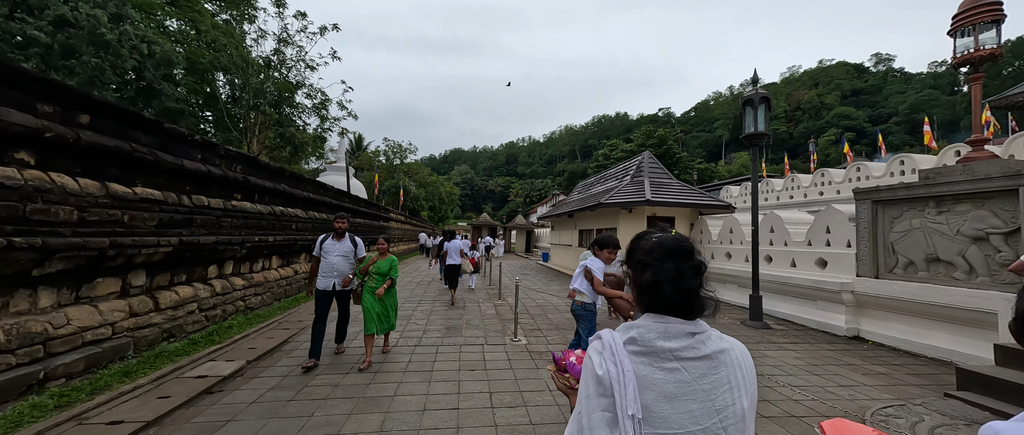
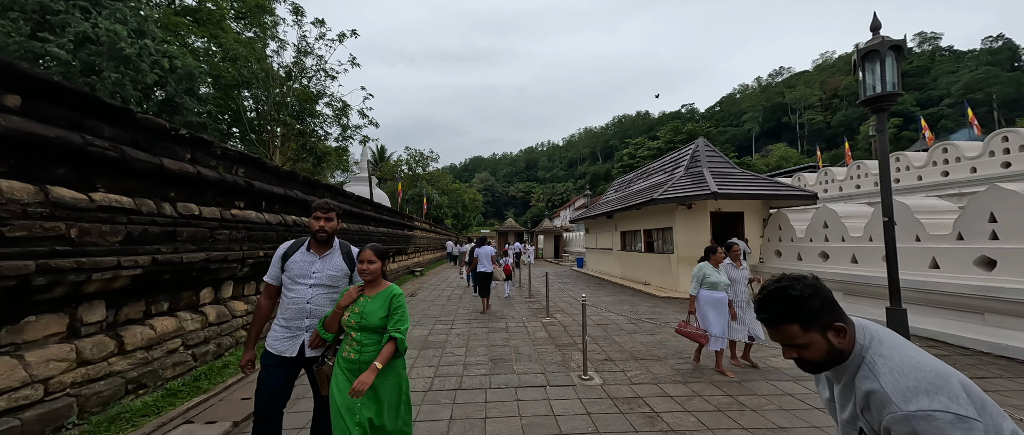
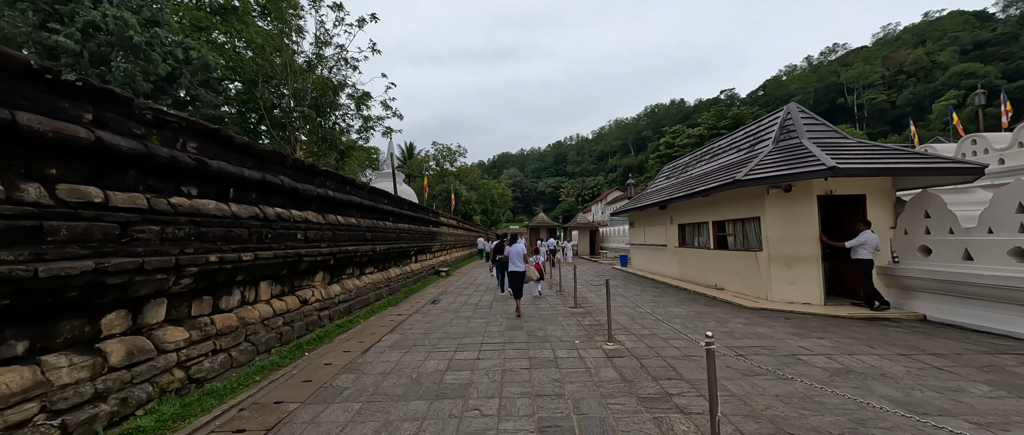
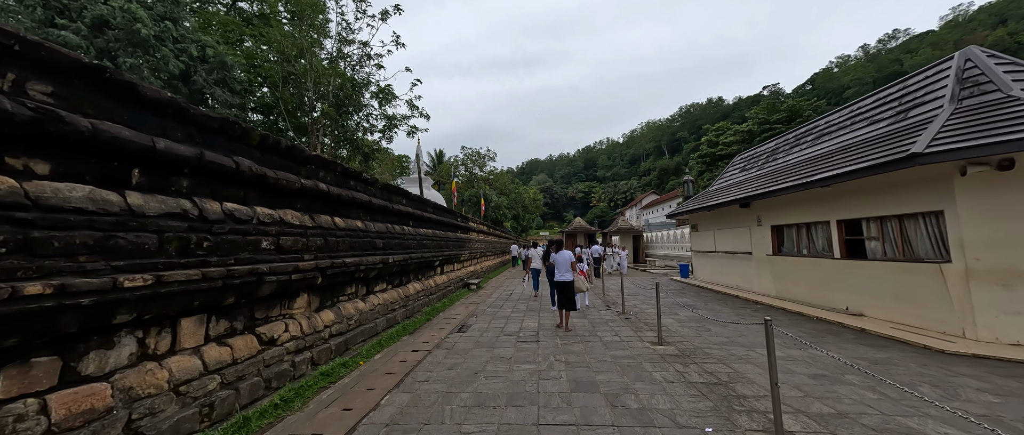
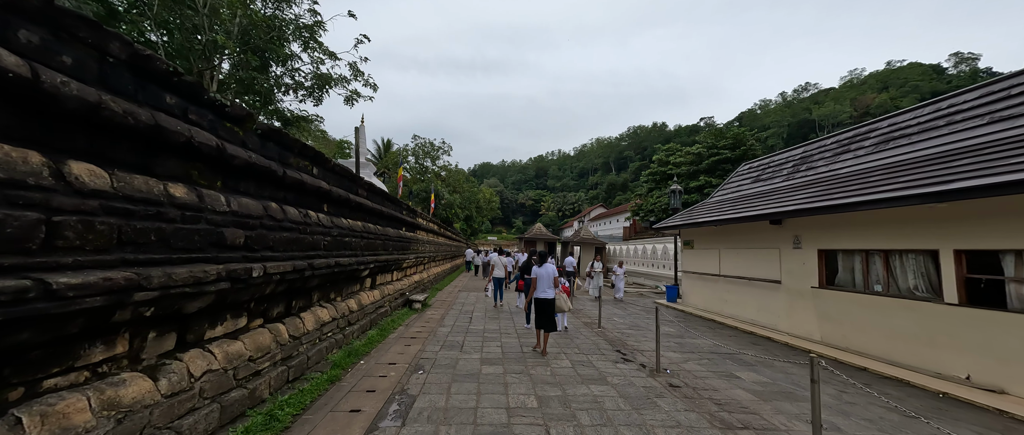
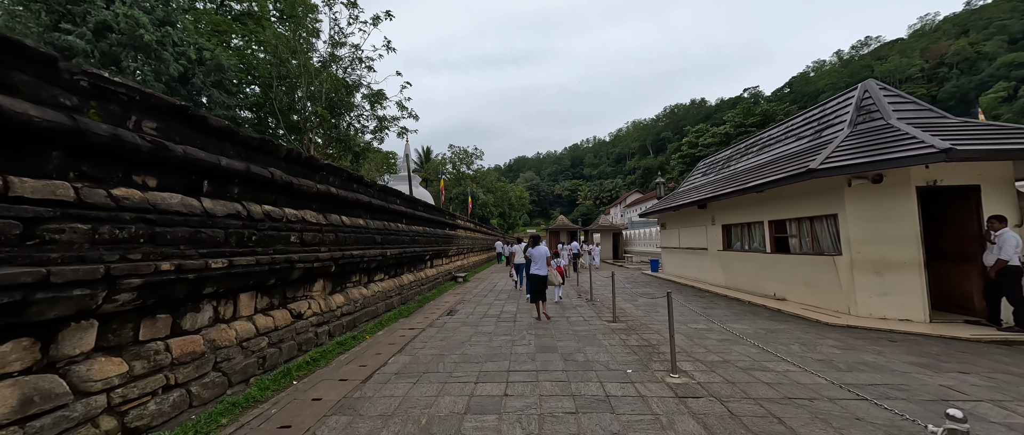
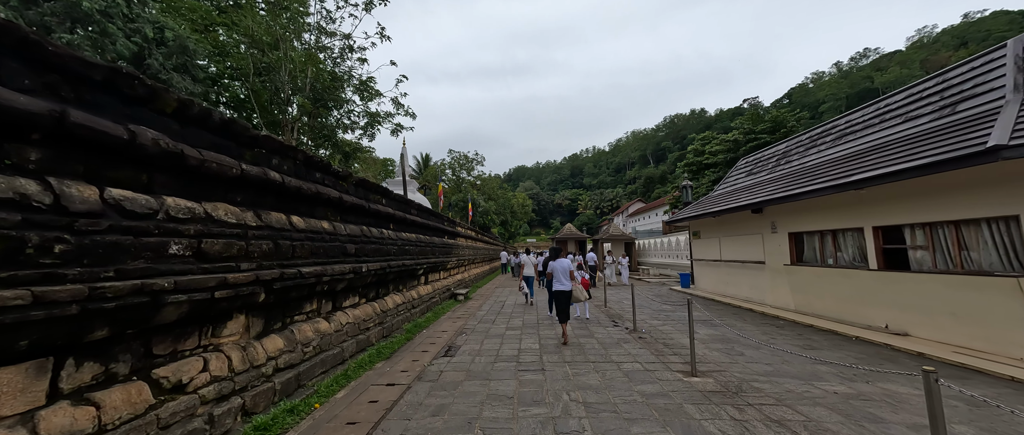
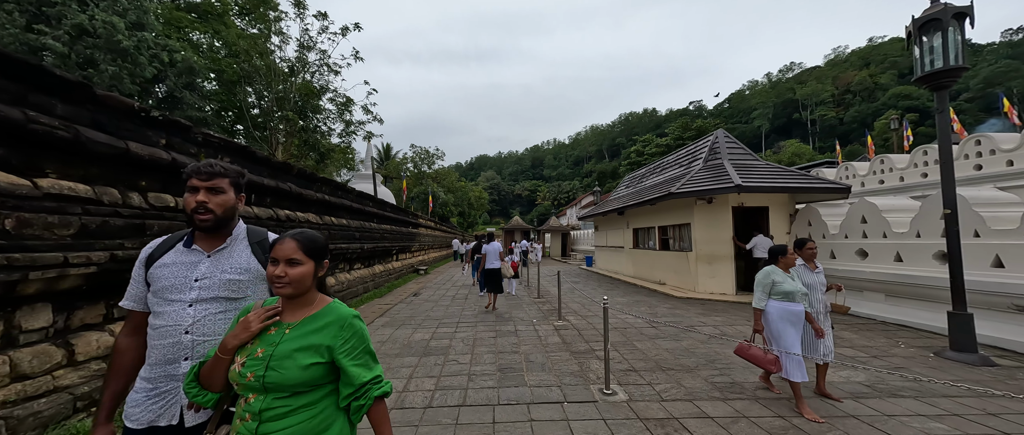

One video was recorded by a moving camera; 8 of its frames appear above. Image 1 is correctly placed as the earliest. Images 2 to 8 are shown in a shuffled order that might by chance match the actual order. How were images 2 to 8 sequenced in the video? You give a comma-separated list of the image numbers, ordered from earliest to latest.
2, 8, 3, 6, 4, 7, 5
